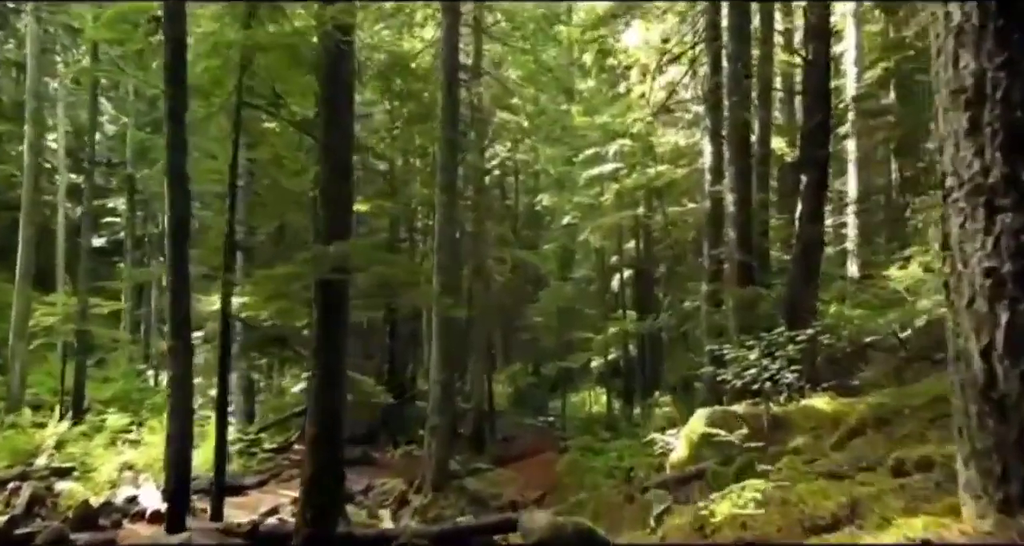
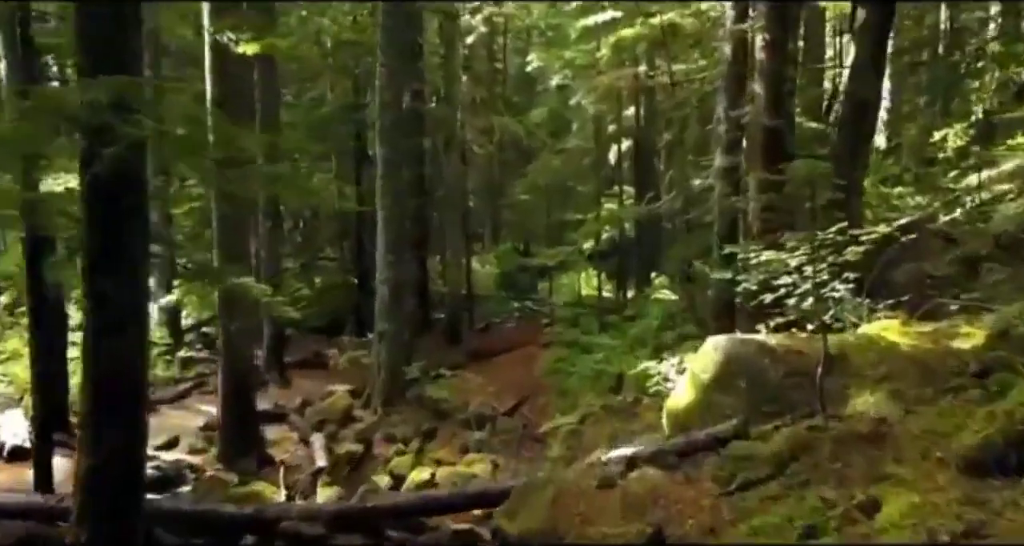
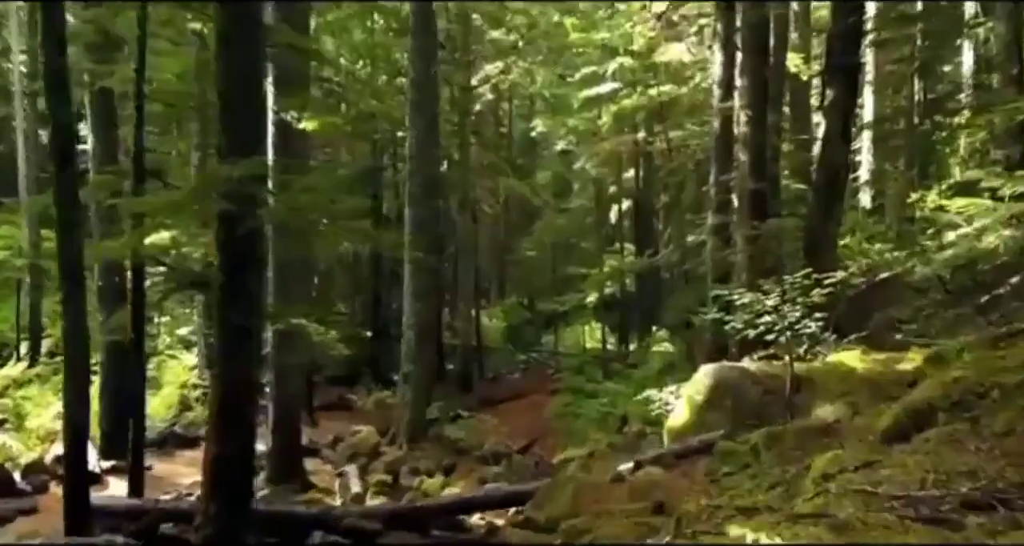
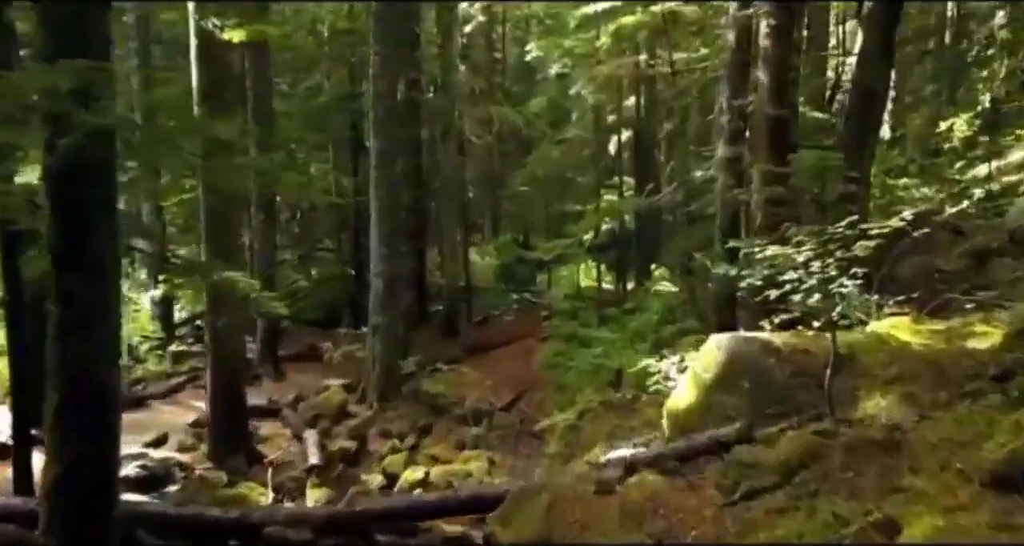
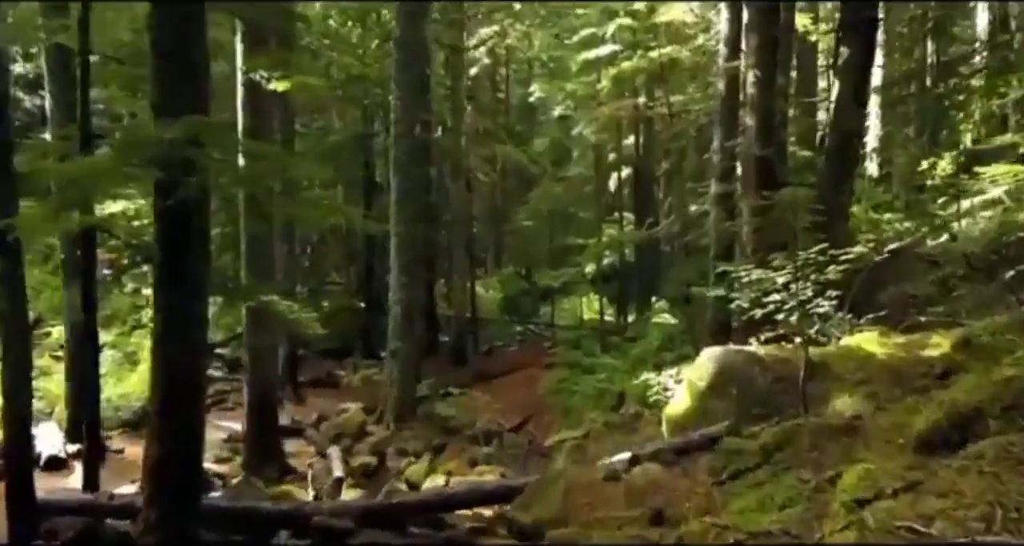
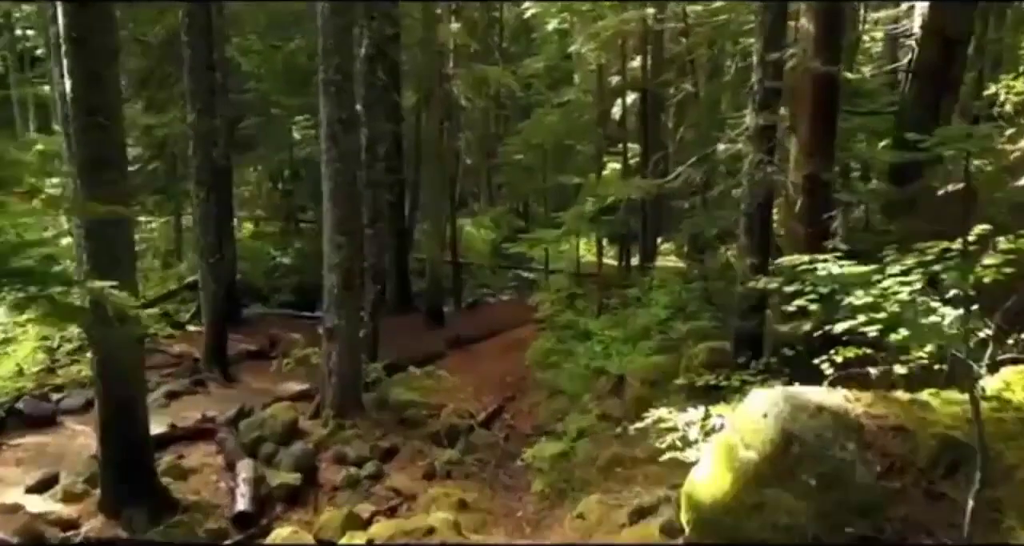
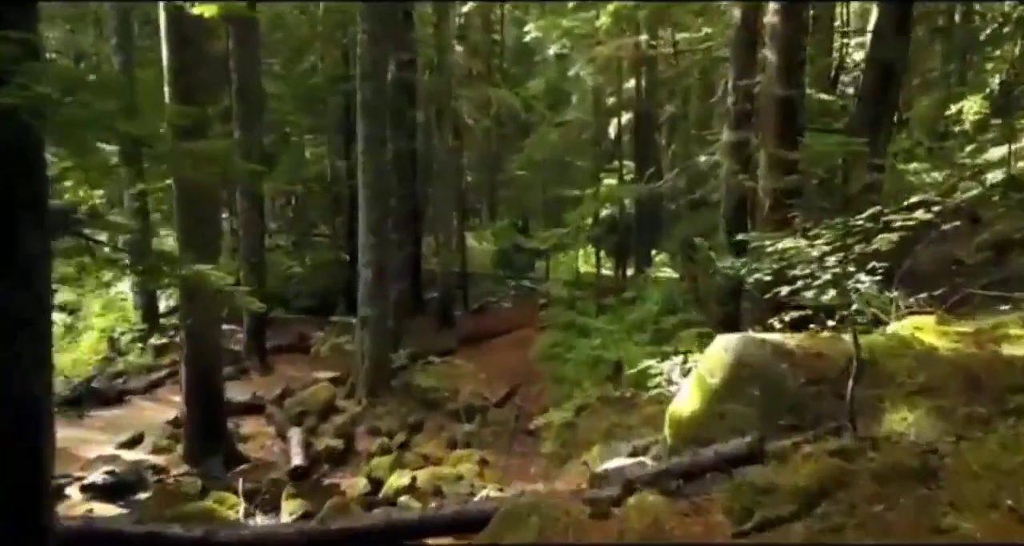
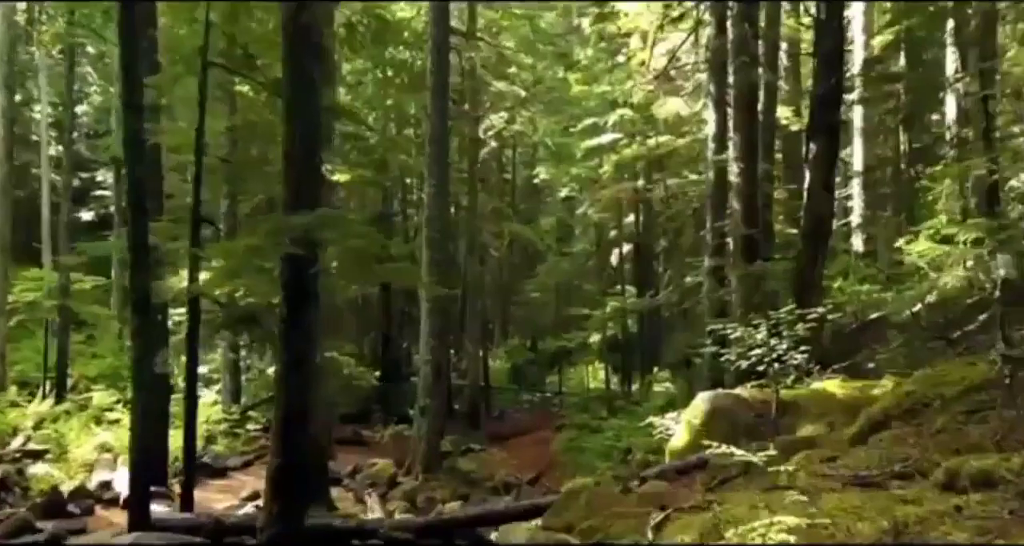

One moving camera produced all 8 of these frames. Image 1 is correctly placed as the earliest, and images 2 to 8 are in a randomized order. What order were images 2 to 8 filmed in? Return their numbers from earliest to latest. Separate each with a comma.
8, 3, 5, 2, 4, 7, 6
